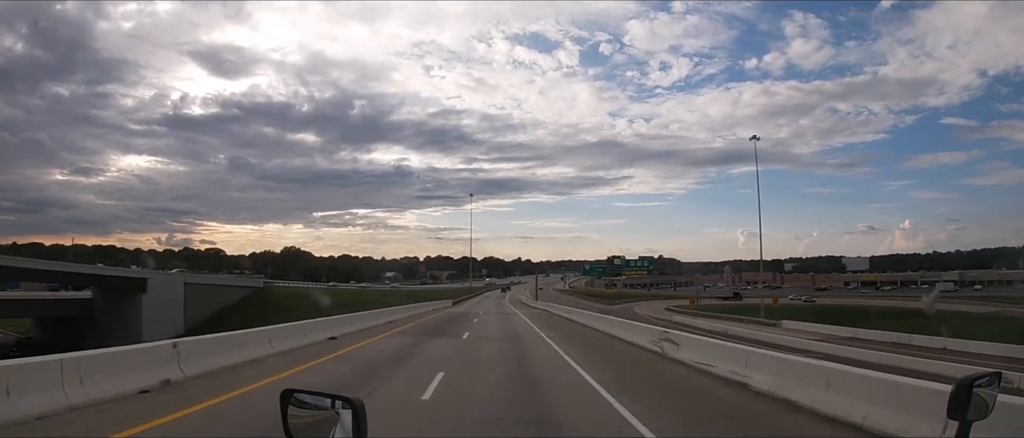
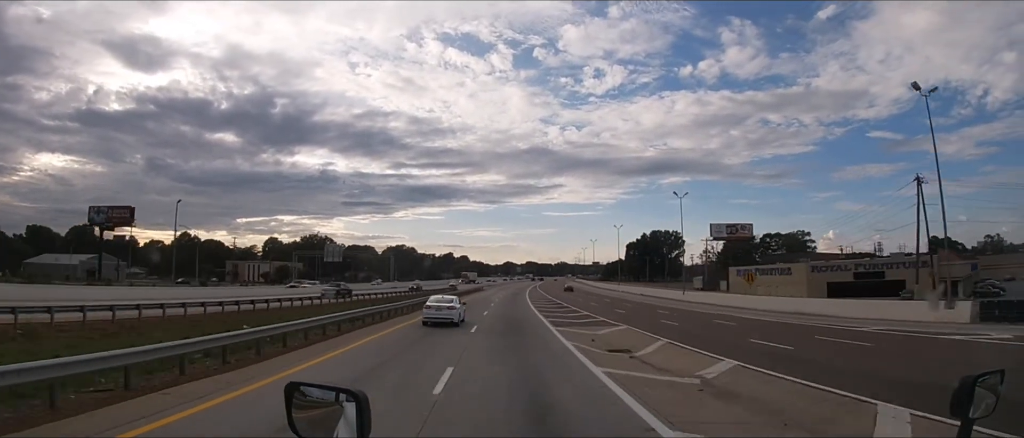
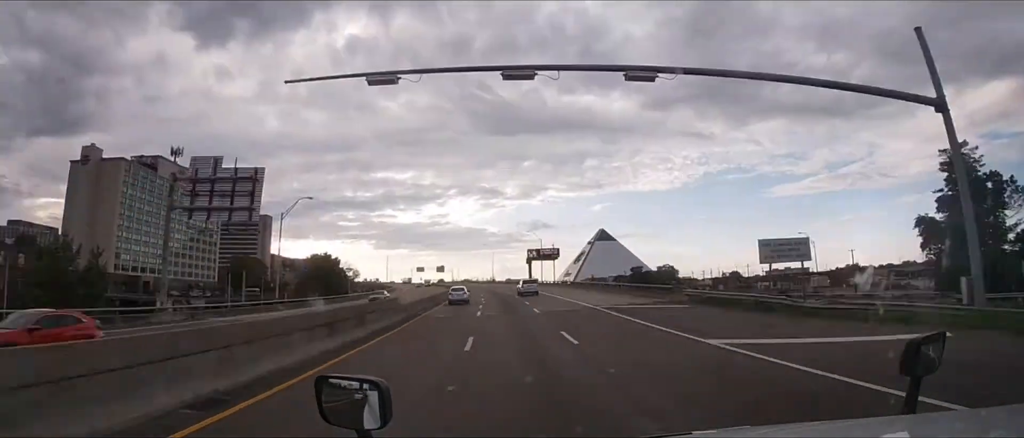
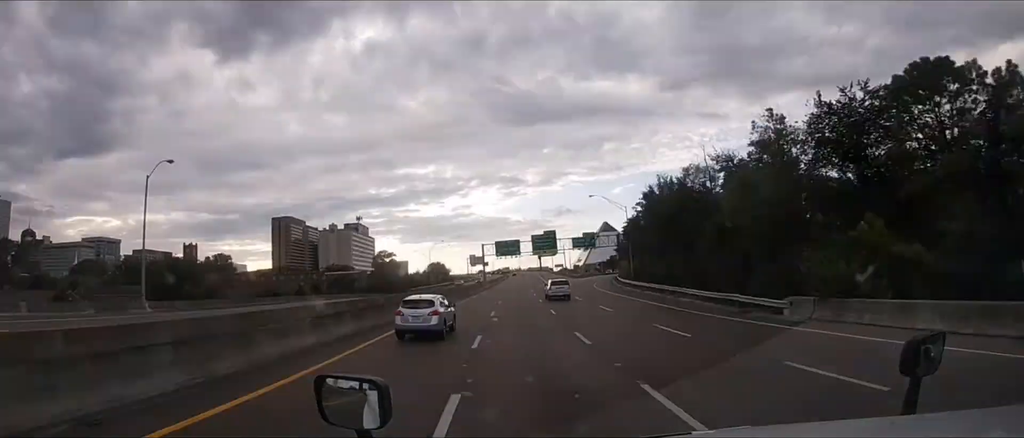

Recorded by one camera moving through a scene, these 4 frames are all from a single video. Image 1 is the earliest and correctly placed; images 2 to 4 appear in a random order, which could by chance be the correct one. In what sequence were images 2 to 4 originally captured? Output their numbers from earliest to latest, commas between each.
2, 4, 3
